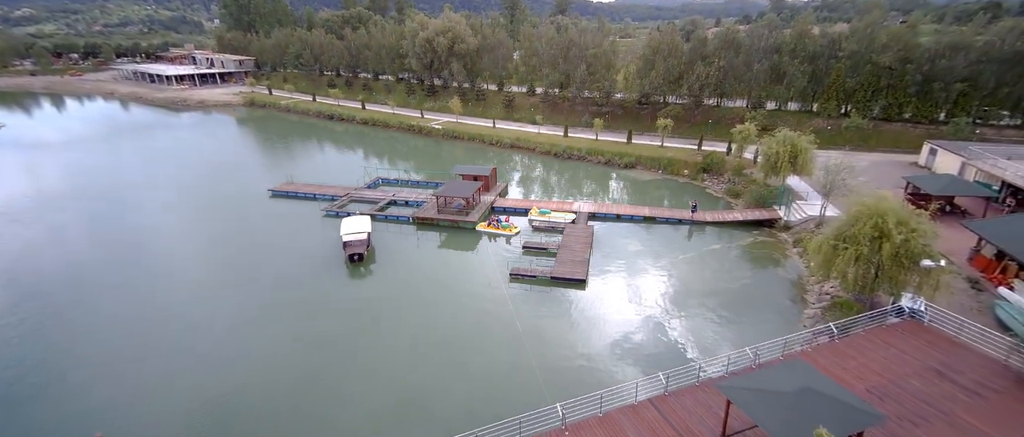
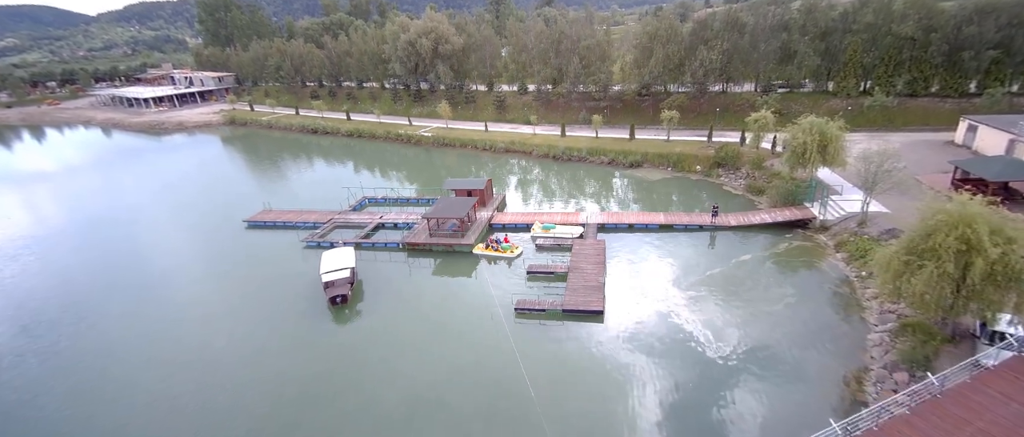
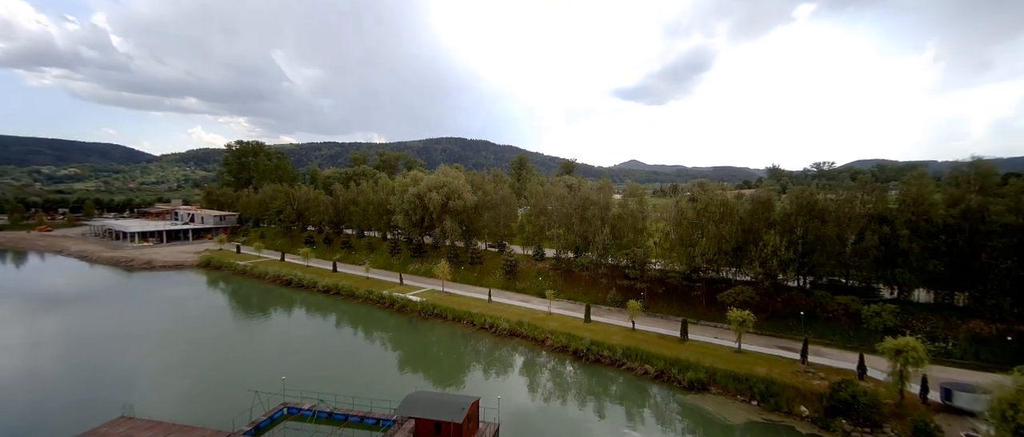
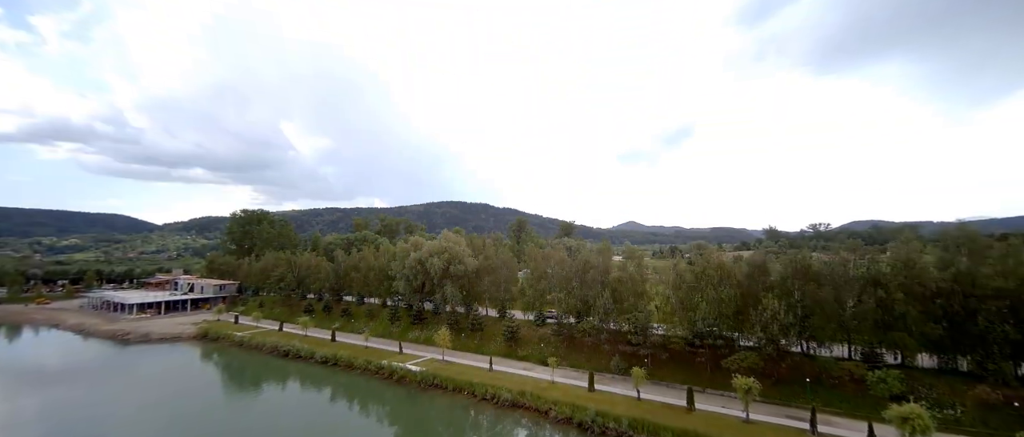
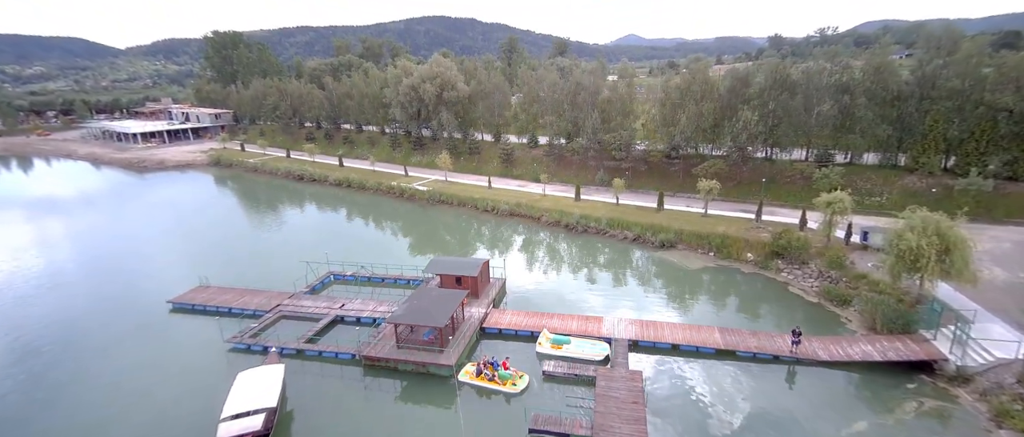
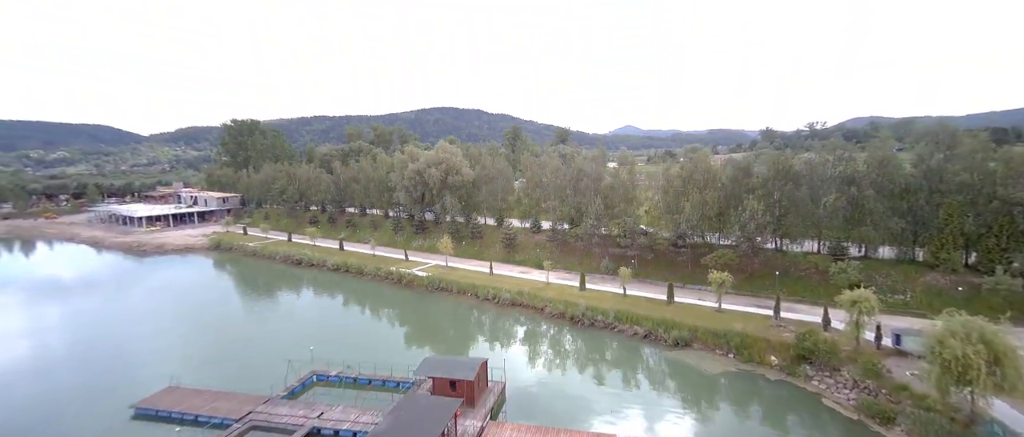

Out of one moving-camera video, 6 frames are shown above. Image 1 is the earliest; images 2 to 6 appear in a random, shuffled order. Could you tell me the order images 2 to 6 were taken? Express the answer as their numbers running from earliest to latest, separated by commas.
2, 5, 6, 4, 3
